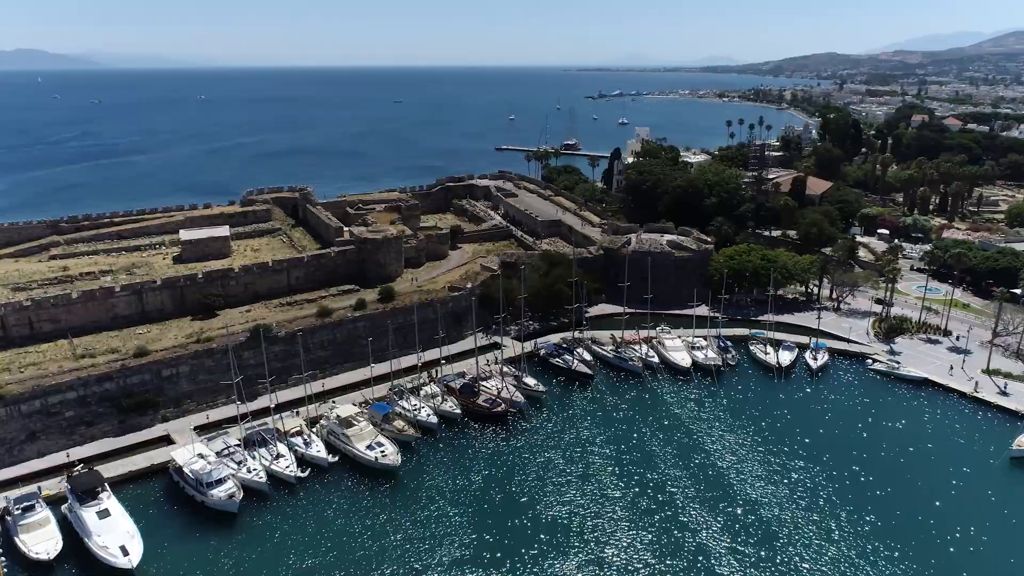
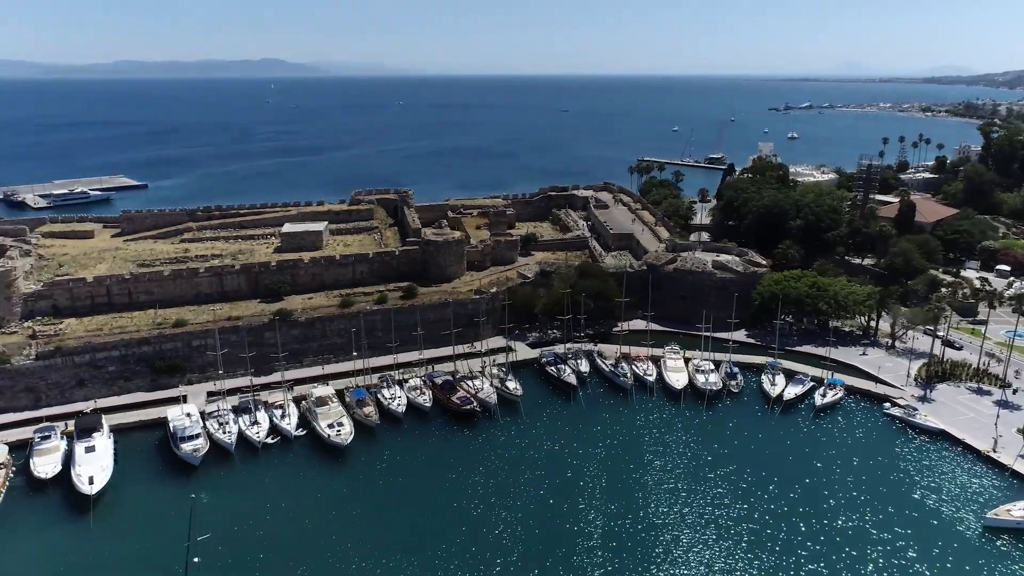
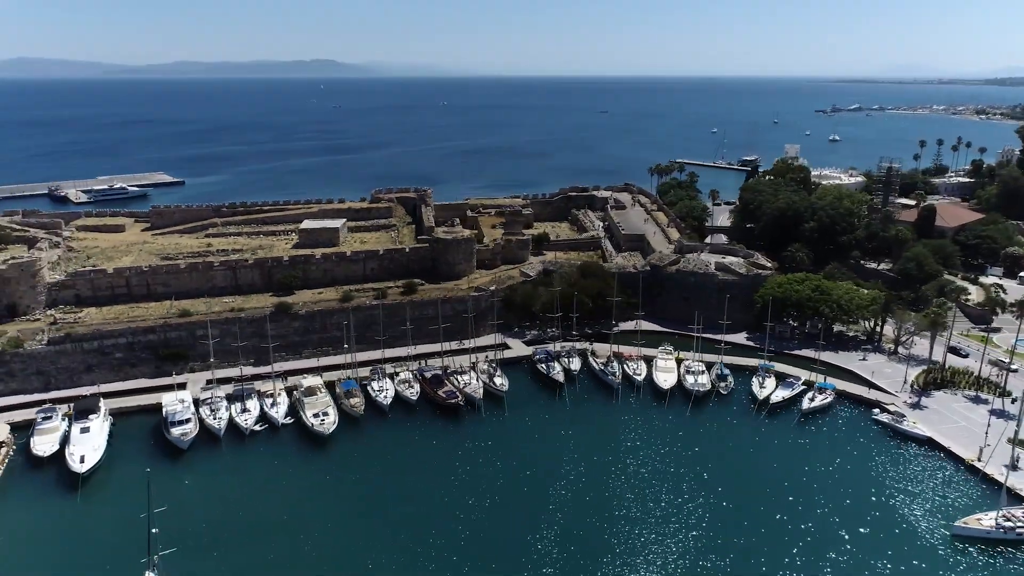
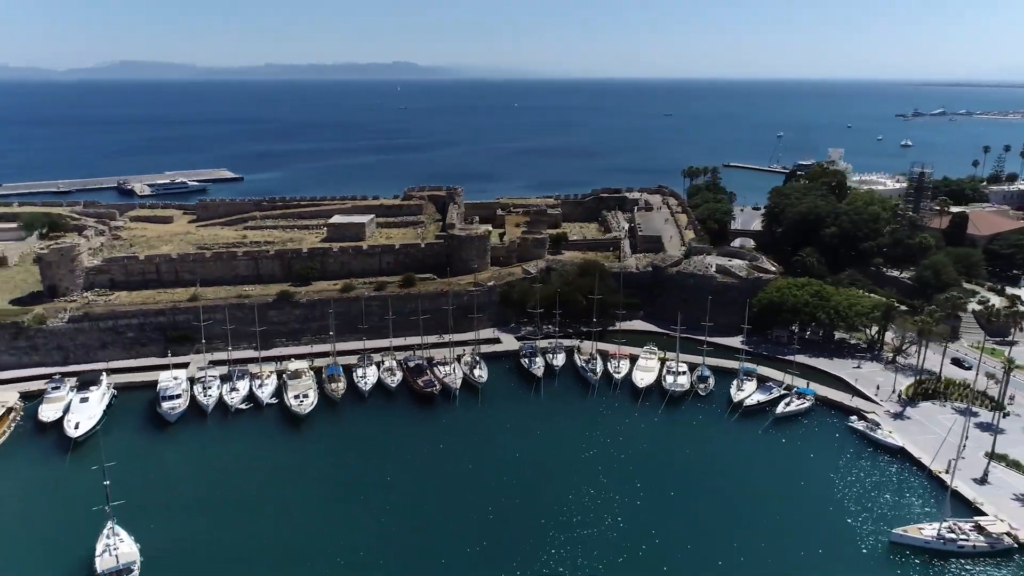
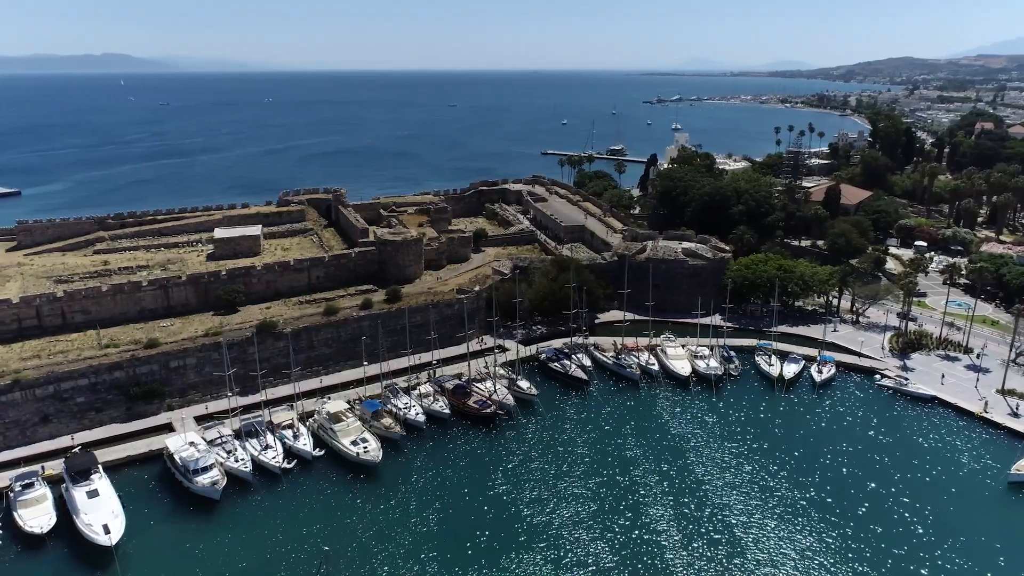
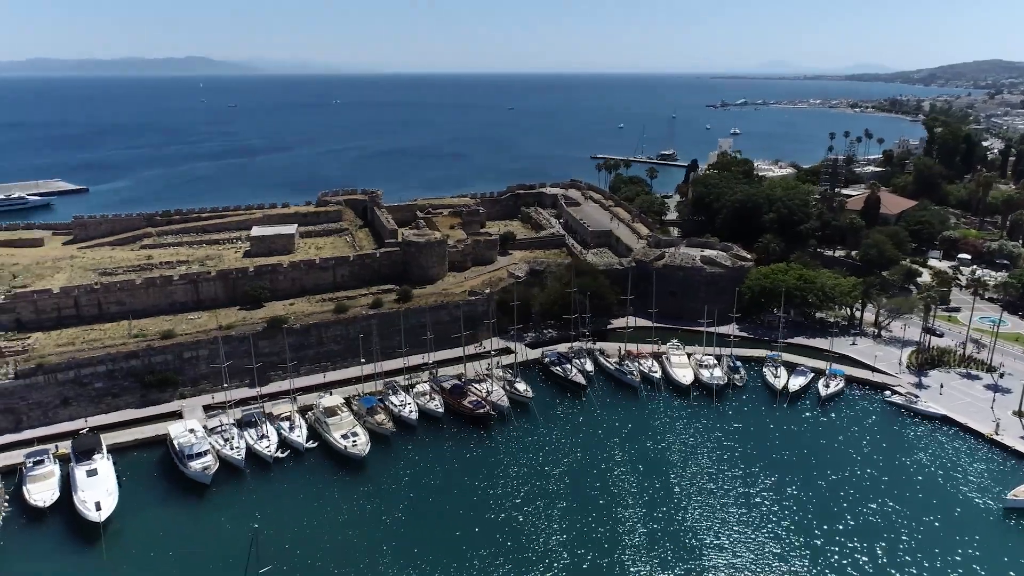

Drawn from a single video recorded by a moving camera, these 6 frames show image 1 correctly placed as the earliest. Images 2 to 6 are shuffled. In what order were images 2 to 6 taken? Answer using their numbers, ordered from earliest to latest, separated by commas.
5, 6, 2, 3, 4
